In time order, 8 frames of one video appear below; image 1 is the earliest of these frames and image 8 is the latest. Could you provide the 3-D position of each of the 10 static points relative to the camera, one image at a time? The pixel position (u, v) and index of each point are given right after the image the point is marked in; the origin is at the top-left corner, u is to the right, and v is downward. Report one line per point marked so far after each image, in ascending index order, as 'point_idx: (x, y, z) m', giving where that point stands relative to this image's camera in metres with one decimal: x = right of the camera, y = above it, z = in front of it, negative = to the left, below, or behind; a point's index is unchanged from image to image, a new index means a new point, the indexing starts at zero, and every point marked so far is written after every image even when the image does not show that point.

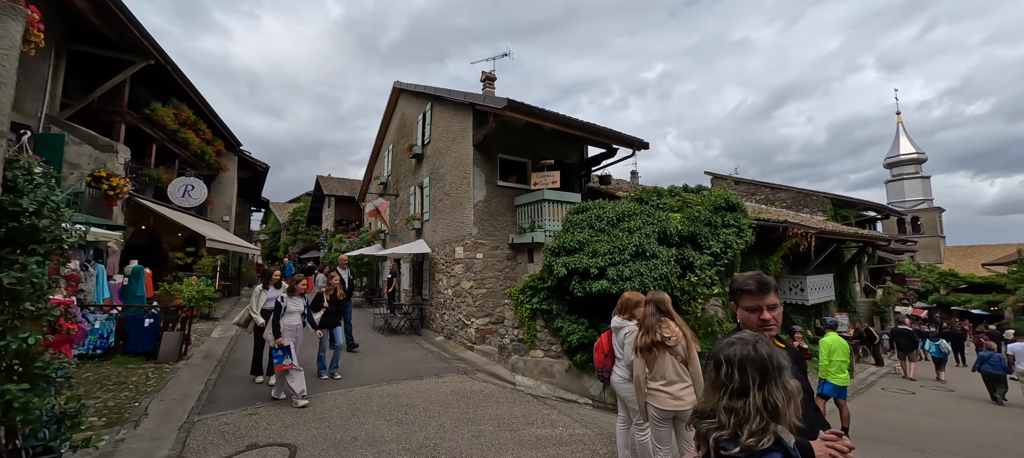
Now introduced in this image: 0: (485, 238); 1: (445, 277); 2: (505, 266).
0: (-0.6, -0.2, +8.0) m
1: (-1.7, -1.3, +8.8) m
2: (-0.1, -0.9, +8.2) m
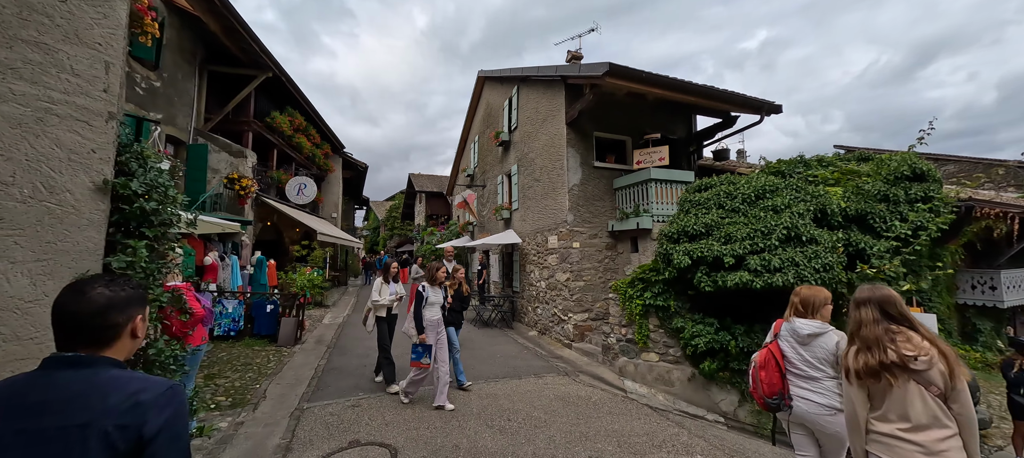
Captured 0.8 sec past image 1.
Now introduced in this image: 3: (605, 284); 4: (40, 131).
0: (+1.4, +0.1, +7.1) m
1: (+0.6, -1.0, +8.2) m
2: (+1.9, -0.6, +7.3) m
3: (+2.0, -1.2, +7.2) m
4: (-2.7, +0.6, +2.0) m
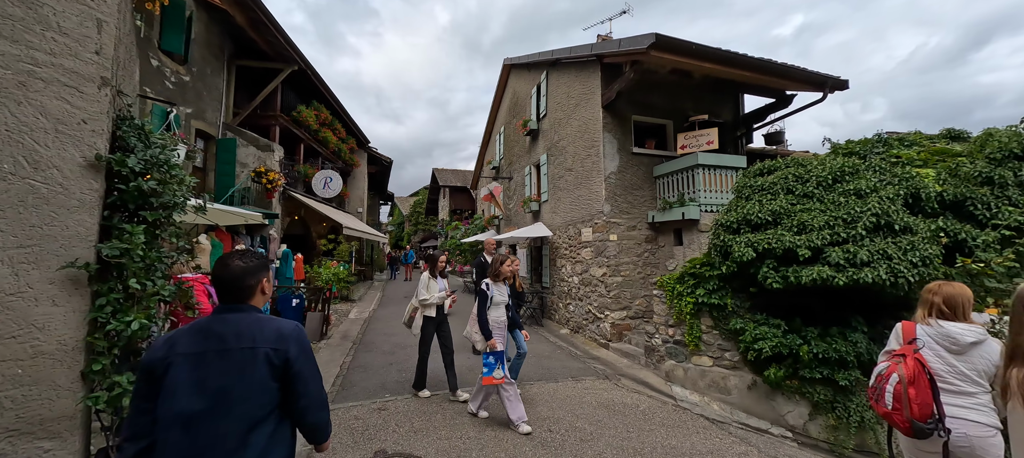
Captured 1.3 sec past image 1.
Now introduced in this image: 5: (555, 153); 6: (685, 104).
0: (+2.1, +0.2, +6.6) m
1: (+1.3, -0.8, +7.7) m
2: (+2.6, -0.4, +6.7) m
3: (+2.6, -1.0, +6.7) m
4: (-2.4, +0.7, +1.7) m
5: (+1.1, +1.9, +8.6) m
6: (+3.6, +2.6, +7.2) m
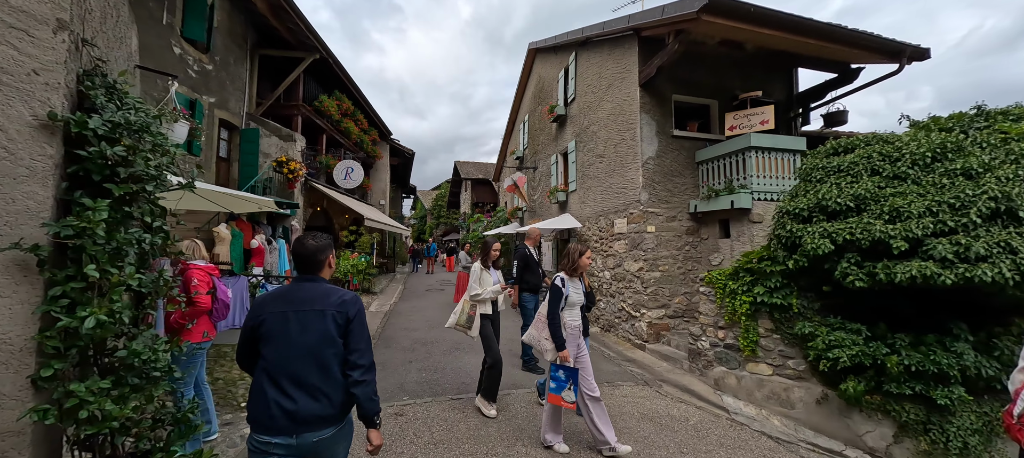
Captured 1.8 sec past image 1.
0: (+2.5, +0.4, +6.0) m
1: (+1.8, -0.6, +7.2) m
2: (+3.1, -0.2, +6.1) m
3: (+3.1, -0.8, +6.0) m
4: (-2.2, +0.8, +1.4) m
5: (+1.7, +2.1, +8.0) m
6: (+4.2, +2.8, +6.5) m
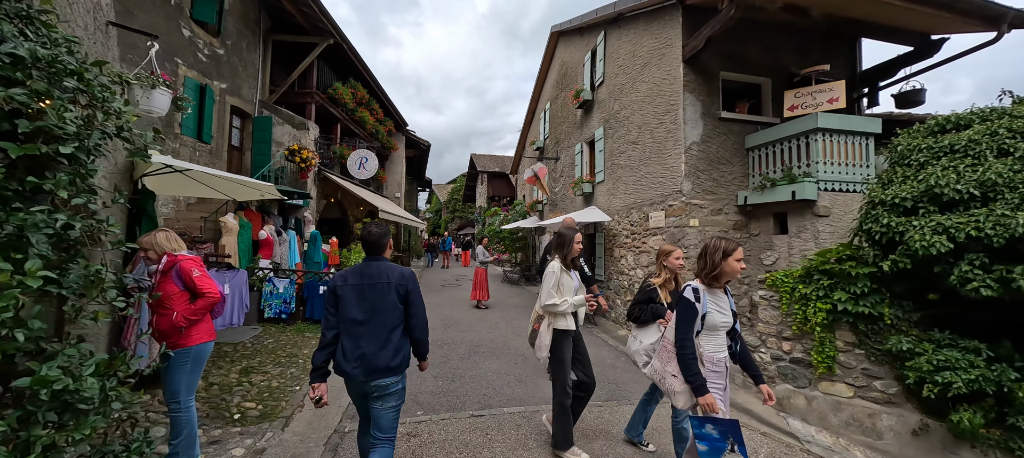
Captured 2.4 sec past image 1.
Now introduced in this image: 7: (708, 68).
0: (+2.9, +0.5, +5.3) m
1: (+2.3, -0.5, +6.5) m
2: (+3.4, -0.1, +5.4) m
3: (+3.4, -0.7, +5.4) m
4: (-2.0, +0.8, +0.9) m
5: (+2.2, +2.2, +7.4) m
6: (+4.6, +2.9, +5.7) m
7: (+3.1, +2.6, +5.5) m
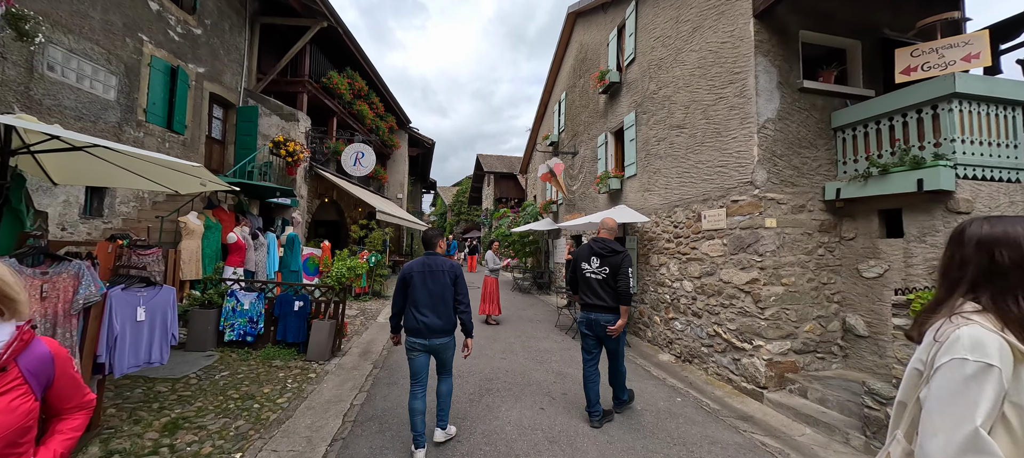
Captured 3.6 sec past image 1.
0: (+3.2, +0.5, +4.1) m
1: (+2.6, -0.5, +5.3) m
2: (+3.7, -0.2, +4.2) m
3: (+3.7, -0.8, +4.2) m
4: (-1.8, +0.9, -0.2) m
5: (+2.5, +2.2, +6.2) m
6: (+4.9, +2.9, +4.5) m
7: (+3.4, +2.5, +4.3) m
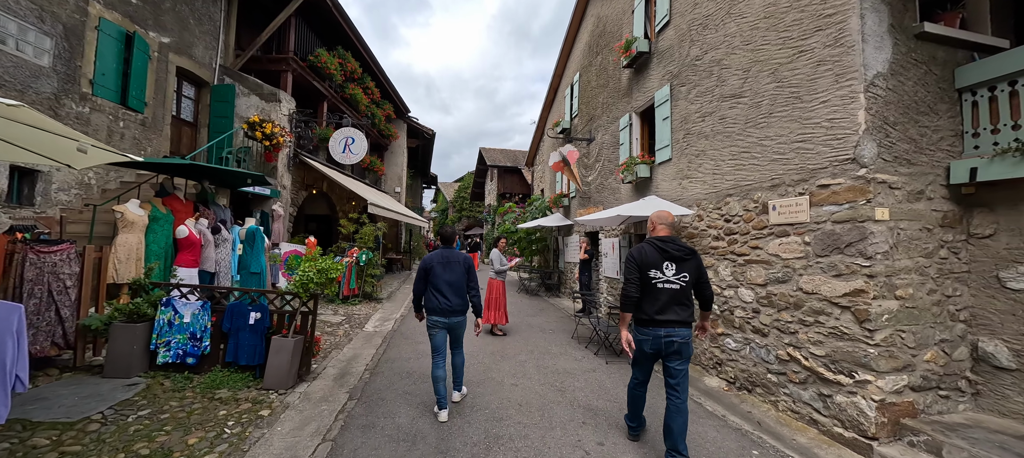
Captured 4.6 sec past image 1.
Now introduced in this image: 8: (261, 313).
0: (+3.4, +0.5, +3.1) m
1: (+2.7, -0.5, +4.3) m
2: (+3.9, -0.1, +3.1) m
3: (+3.9, -0.7, +3.1) m
4: (-1.7, +0.9, -1.3) m
5: (+2.7, +2.3, +5.1) m
6: (+5.1, +2.9, +3.4) m
7: (+3.5, +2.6, +3.2) m
8: (-2.6, -0.9, +3.6) m
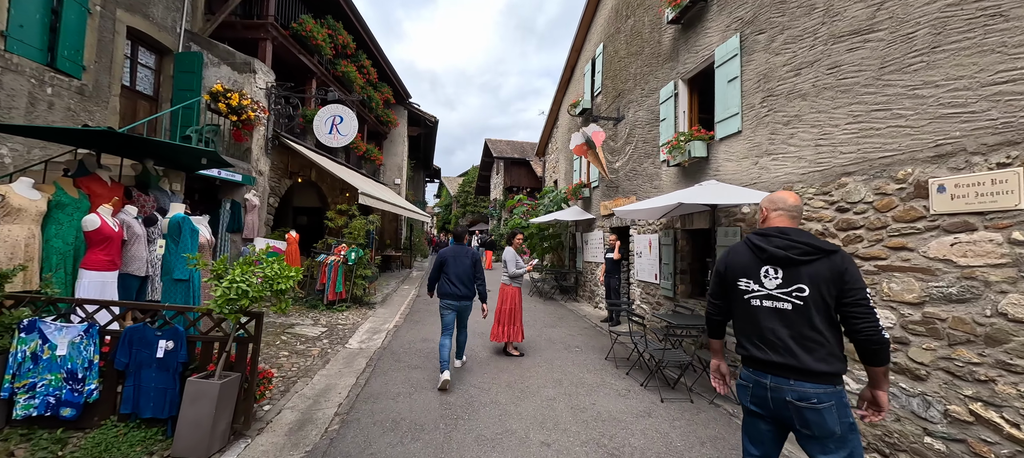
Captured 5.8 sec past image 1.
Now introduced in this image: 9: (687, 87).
0: (+3.6, +0.6, +1.8) m
1: (+3.0, -0.4, +3.0) m
2: (+4.1, -0.1, +1.8) m
3: (+4.1, -0.7, +1.8) m
4: (-1.5, +1.0, -2.5) m
5: (+2.9, +2.3, +3.8) m
6: (+5.3, +3.0, +2.1) m
7: (+3.8, +2.6, +1.9) m
8: (-2.4, -0.8, +2.4) m
9: (+2.7, +2.1, +5.1) m
